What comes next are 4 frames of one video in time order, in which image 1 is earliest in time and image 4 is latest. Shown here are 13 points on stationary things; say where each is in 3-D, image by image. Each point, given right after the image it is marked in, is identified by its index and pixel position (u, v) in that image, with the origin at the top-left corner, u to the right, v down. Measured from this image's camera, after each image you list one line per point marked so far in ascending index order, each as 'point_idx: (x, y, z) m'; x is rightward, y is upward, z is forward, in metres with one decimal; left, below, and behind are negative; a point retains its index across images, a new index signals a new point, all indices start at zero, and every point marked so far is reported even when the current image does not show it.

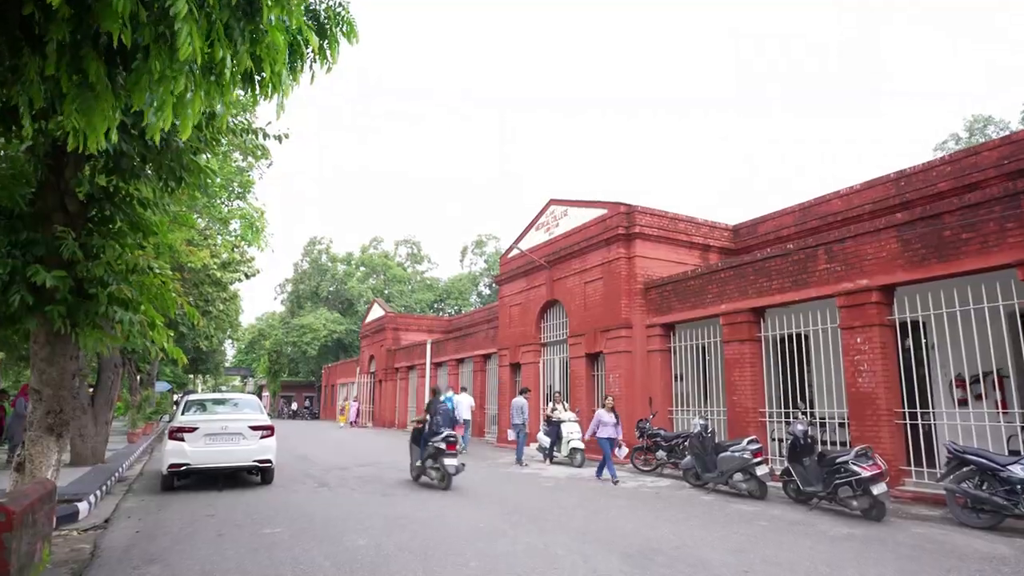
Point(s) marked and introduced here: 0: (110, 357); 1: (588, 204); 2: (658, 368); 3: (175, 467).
0: (-6.4, -1.1, +11.9) m
1: (+1.5, +1.7, +15.3) m
2: (+2.5, -1.4, +12.9) m
3: (-4.1, -2.2, +9.1) m
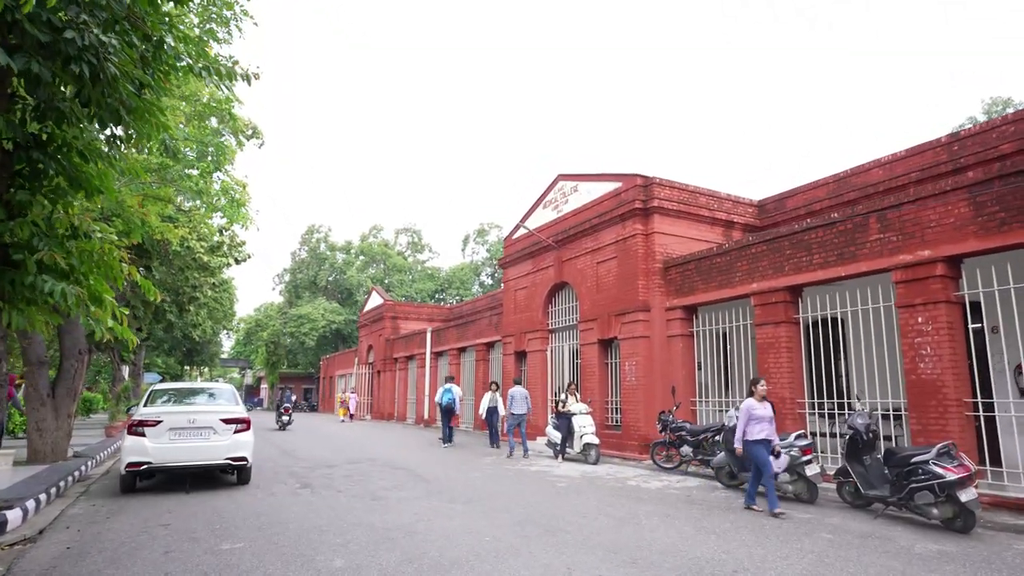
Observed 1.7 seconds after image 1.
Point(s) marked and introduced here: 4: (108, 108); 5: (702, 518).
0: (-6.3, -0.8, +10.8) m
1: (+1.6, +2.1, +14.1) m
2: (+2.6, -1.0, +11.7) m
3: (-4.0, -1.9, +8.0) m
4: (-2.9, +1.3, +5.4) m
5: (+1.6, -2.0, +6.5) m
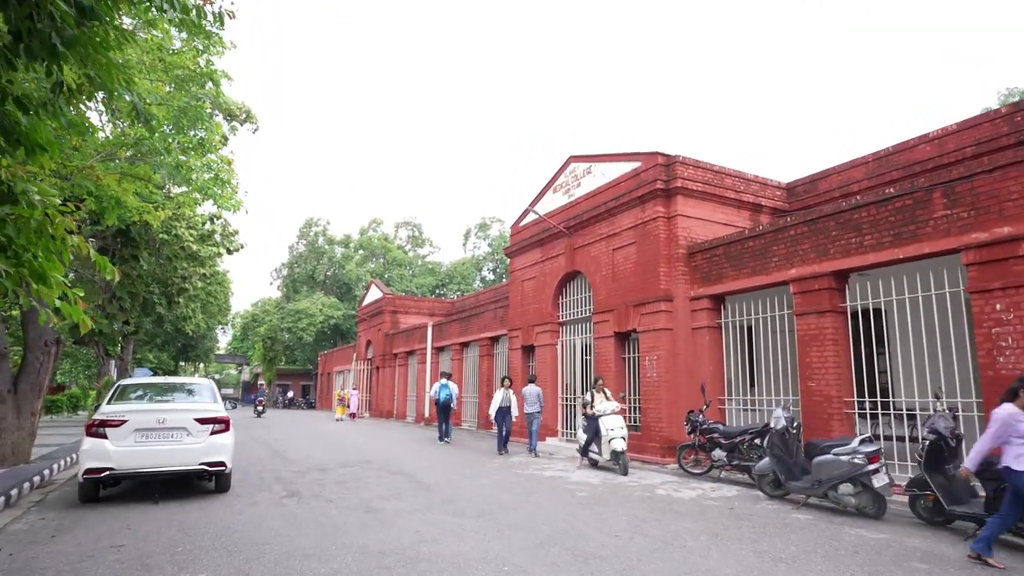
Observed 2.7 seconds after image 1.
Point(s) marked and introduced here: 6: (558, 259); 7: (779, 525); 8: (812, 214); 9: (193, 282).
0: (-6.1, -0.6, +9.7) m
1: (+1.8, +2.3, +13.0) m
2: (+2.8, -0.9, +10.7) m
3: (-3.9, -1.7, +7.0) m
4: (-2.7, +1.4, +4.3) m
5: (+1.8, -1.8, +5.5) m
6: (+0.9, +0.6, +14.4) m
7: (+2.1, -1.9, +6.1) m
8: (+3.7, +0.9, +9.2) m
9: (-8.4, +0.1, +19.8) m
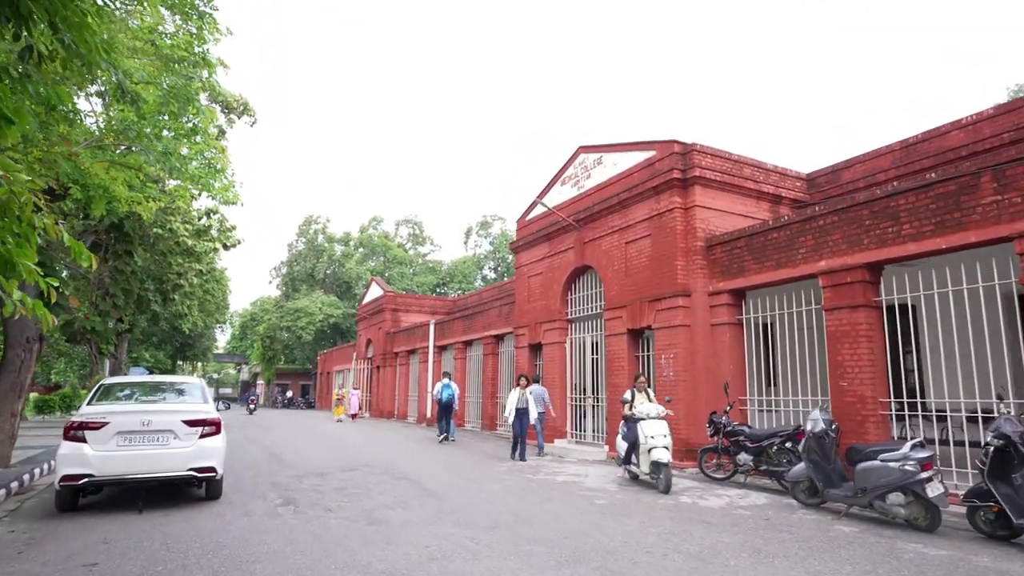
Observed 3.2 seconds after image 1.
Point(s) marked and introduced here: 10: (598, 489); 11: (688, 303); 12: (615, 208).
0: (-6.0, -0.5, +9.2) m
1: (+1.9, +2.3, +12.5) m
2: (+2.9, -0.8, +10.1) m
3: (-3.7, -1.6, +6.4) m
4: (-2.6, +1.5, +3.8) m
5: (+1.9, -1.8, +4.9) m
6: (+1.0, +0.6, +13.9) m
7: (+2.3, -1.8, +5.5) m
8: (+3.8, +1.0, +8.6) m
9: (-8.3, +0.2, +19.2) m
10: (+0.9, -2.2, +8.3) m
11: (+2.5, -0.2, +10.6) m
12: (+1.7, +1.3, +12.4) m
